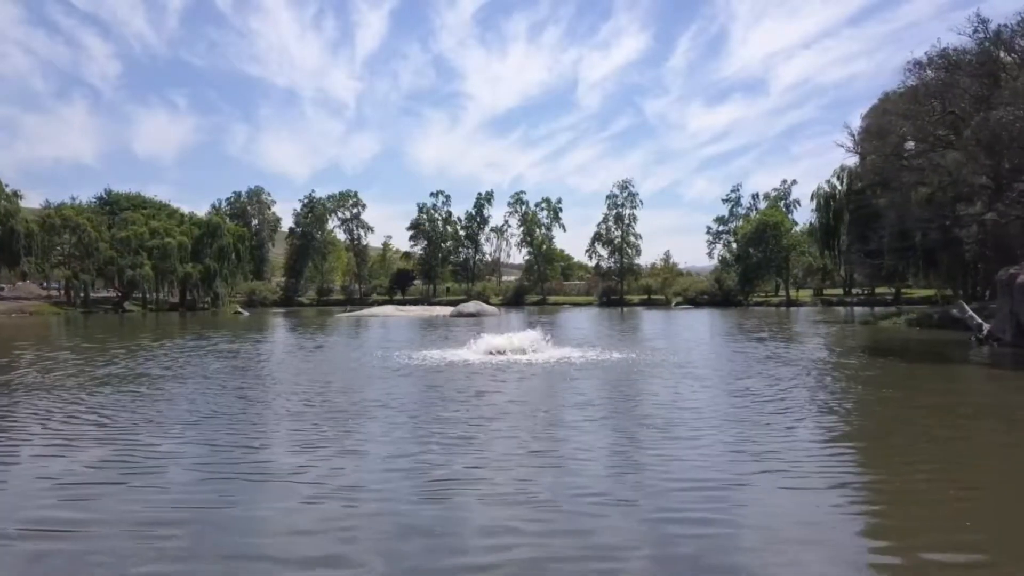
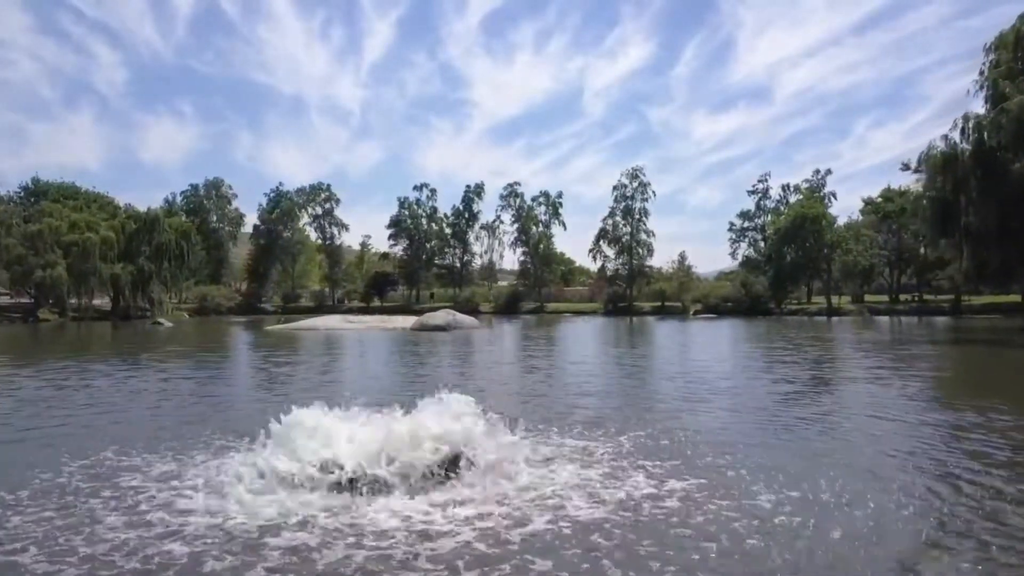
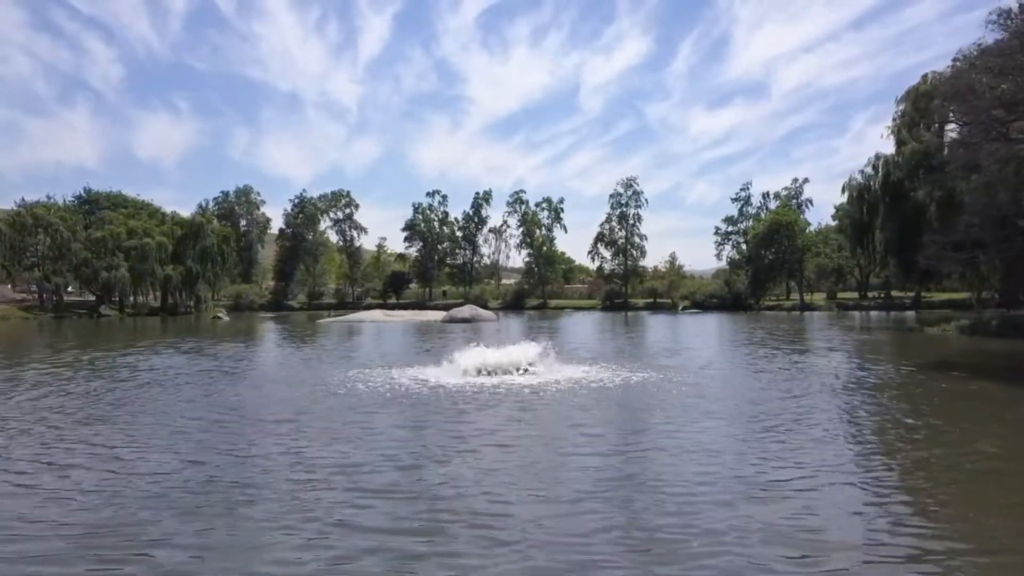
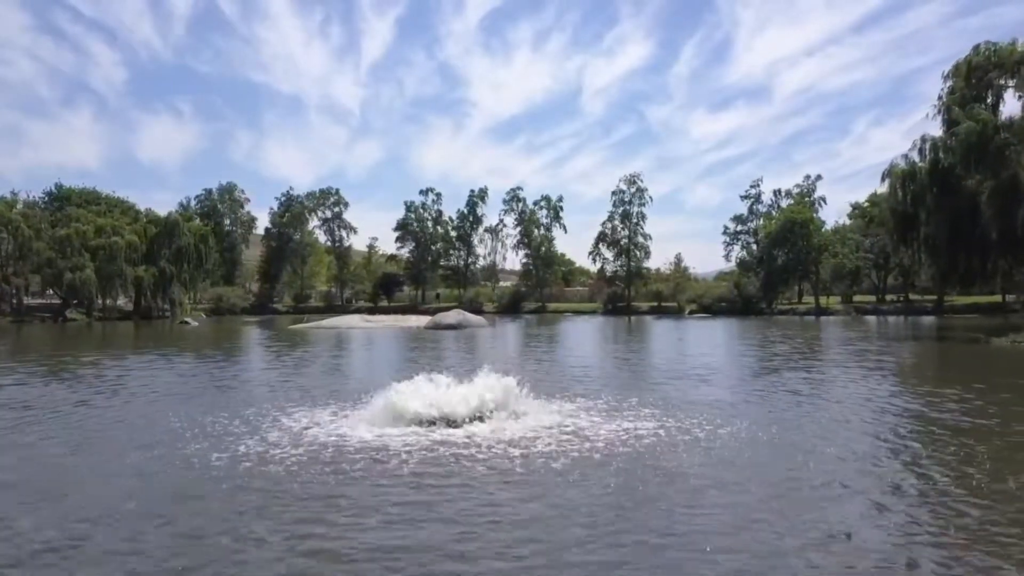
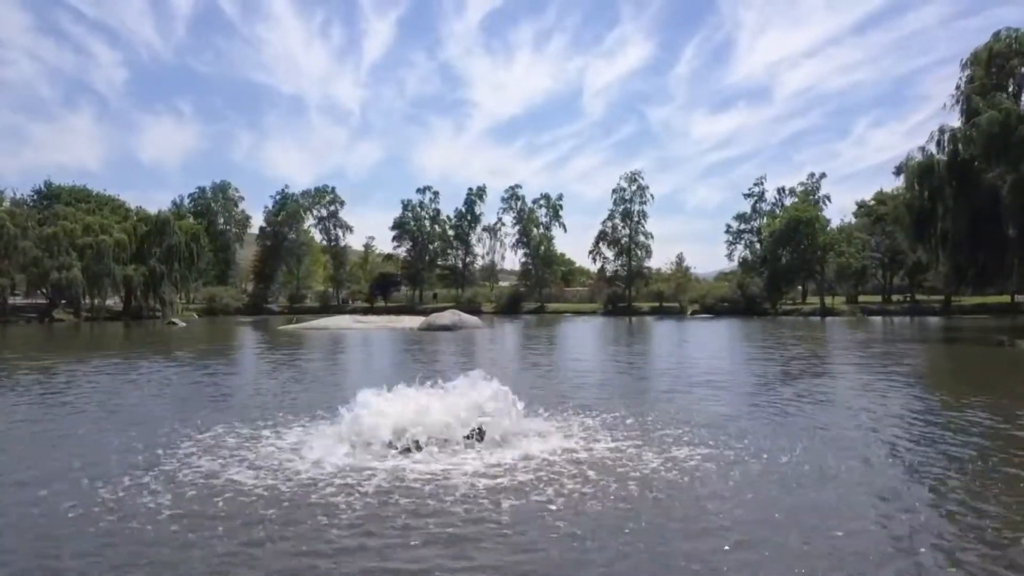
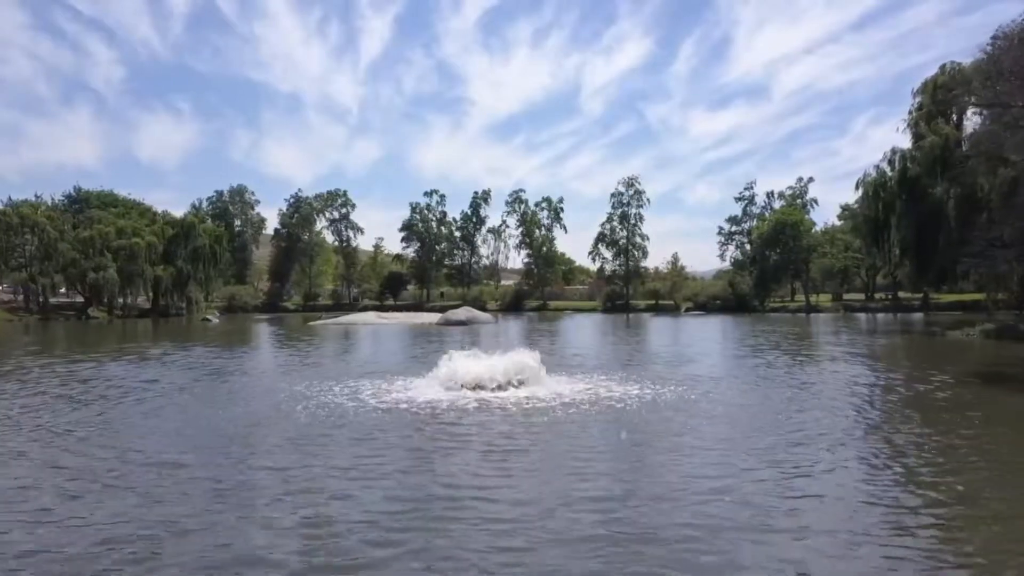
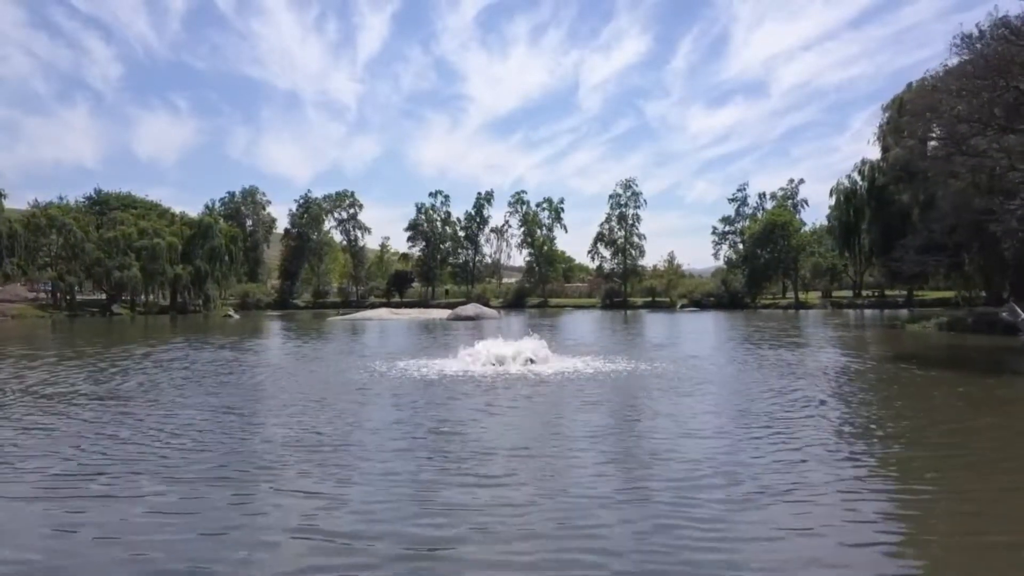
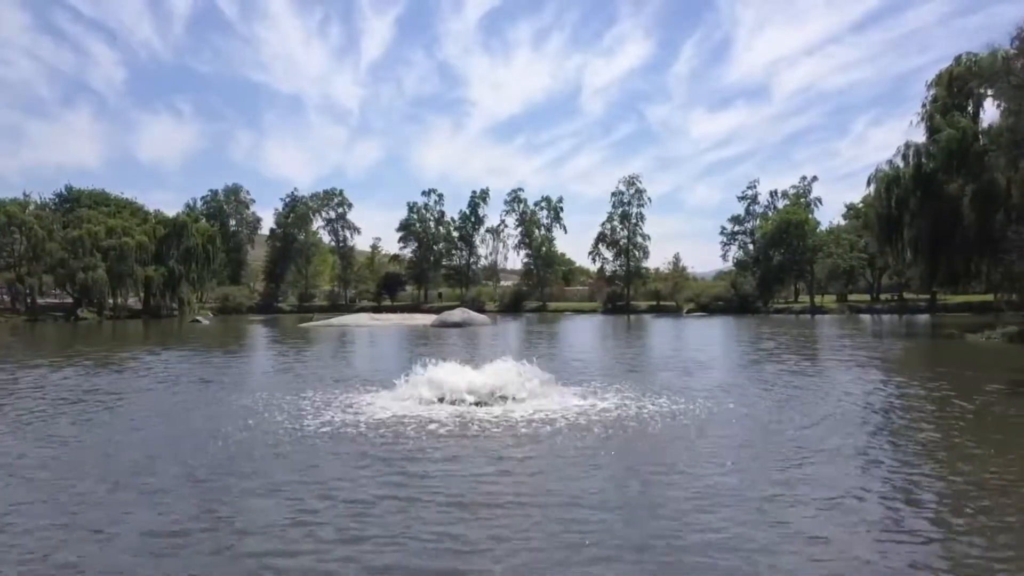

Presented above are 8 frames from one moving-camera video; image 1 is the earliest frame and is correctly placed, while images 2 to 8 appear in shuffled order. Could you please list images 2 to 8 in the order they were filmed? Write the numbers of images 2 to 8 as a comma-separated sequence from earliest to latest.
7, 3, 6, 8, 4, 5, 2
